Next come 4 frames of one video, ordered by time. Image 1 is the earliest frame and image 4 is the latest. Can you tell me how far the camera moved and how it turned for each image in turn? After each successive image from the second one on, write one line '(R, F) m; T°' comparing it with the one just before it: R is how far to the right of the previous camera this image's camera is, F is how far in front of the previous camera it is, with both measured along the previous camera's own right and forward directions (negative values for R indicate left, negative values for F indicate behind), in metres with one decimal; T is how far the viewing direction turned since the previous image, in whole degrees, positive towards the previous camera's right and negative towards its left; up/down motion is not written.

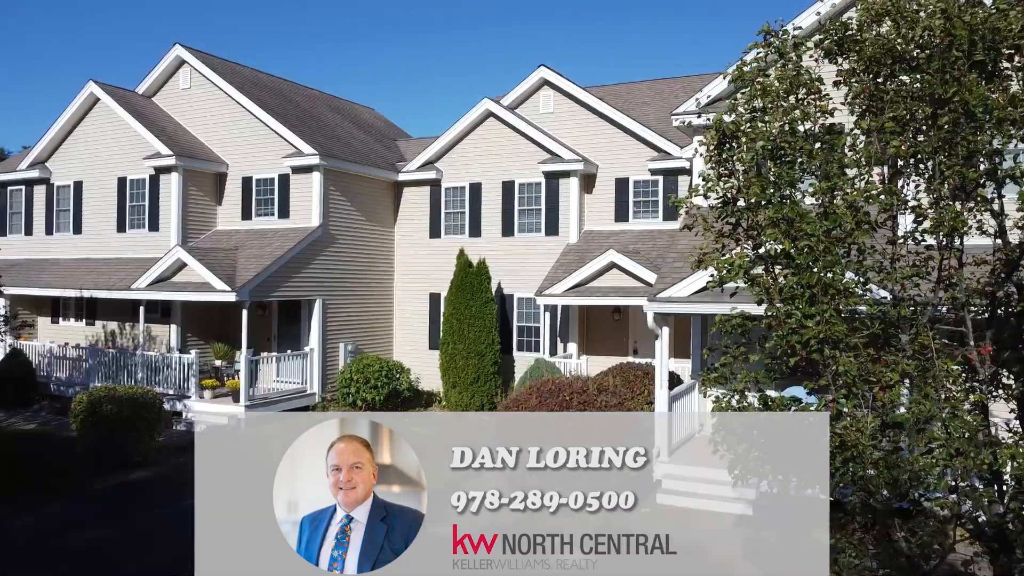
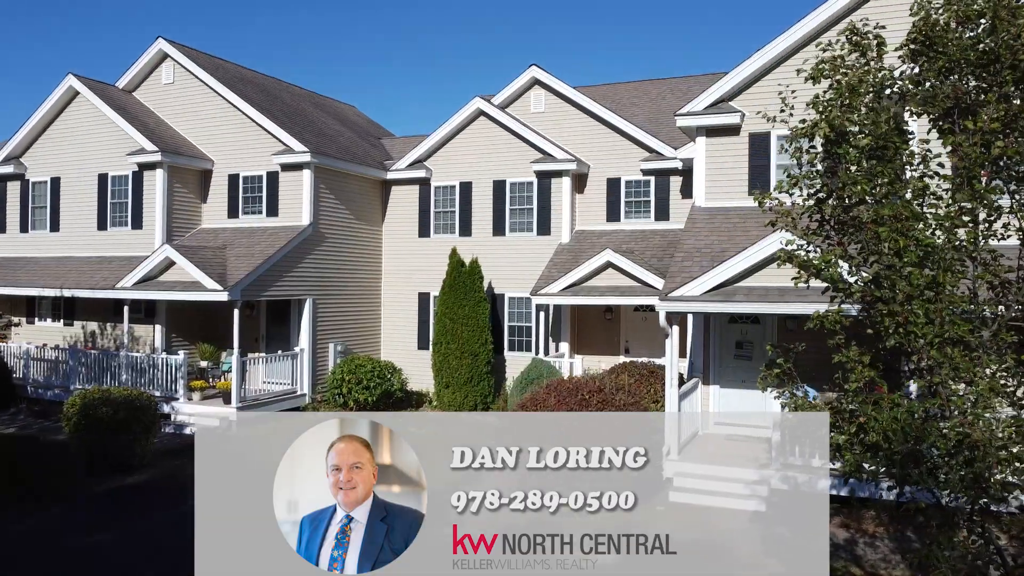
(-0.7, +0.1) m; +3°
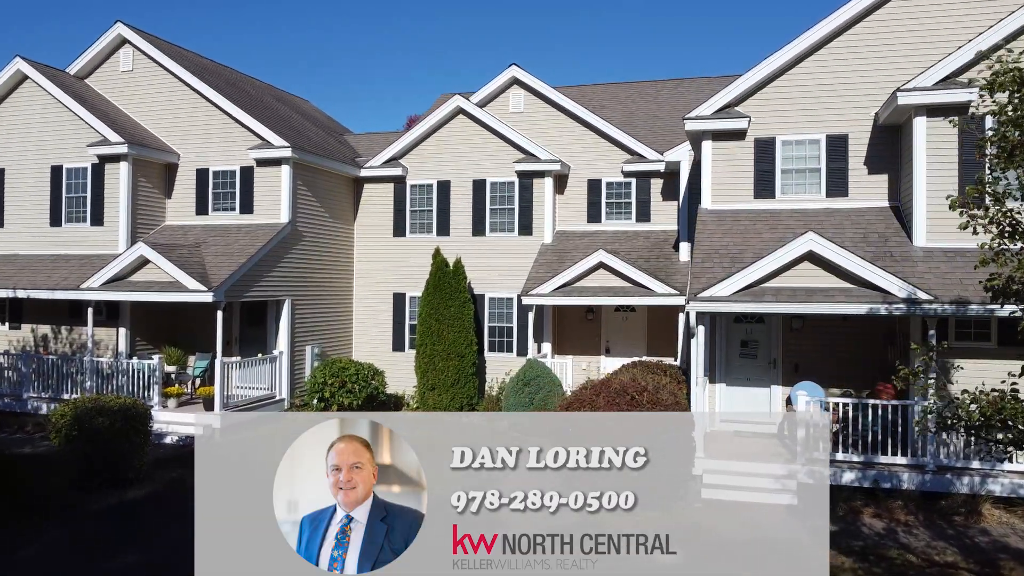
(-1.8, +0.2) m; +7°
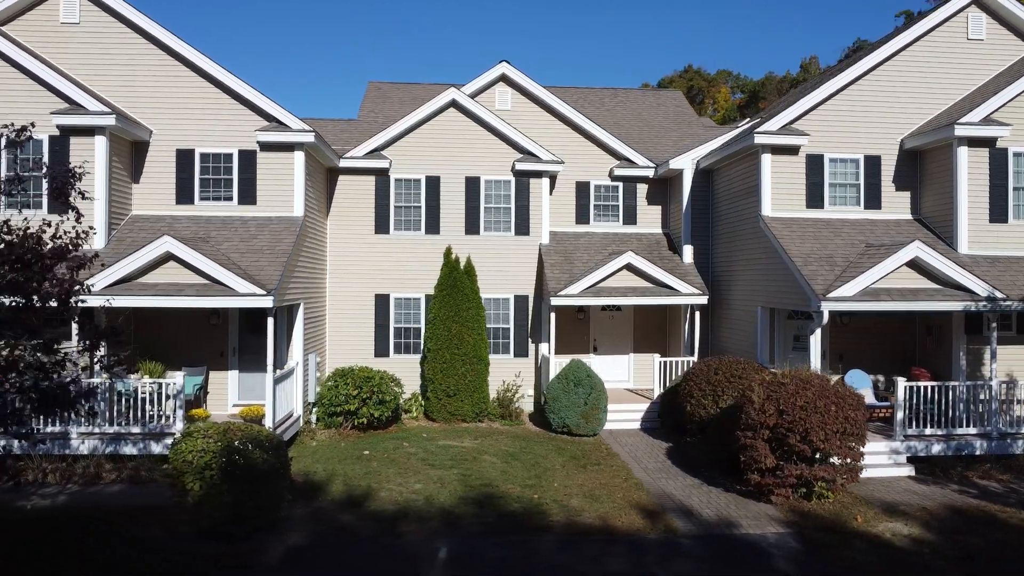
(-6.3, +1.3) m; +20°
